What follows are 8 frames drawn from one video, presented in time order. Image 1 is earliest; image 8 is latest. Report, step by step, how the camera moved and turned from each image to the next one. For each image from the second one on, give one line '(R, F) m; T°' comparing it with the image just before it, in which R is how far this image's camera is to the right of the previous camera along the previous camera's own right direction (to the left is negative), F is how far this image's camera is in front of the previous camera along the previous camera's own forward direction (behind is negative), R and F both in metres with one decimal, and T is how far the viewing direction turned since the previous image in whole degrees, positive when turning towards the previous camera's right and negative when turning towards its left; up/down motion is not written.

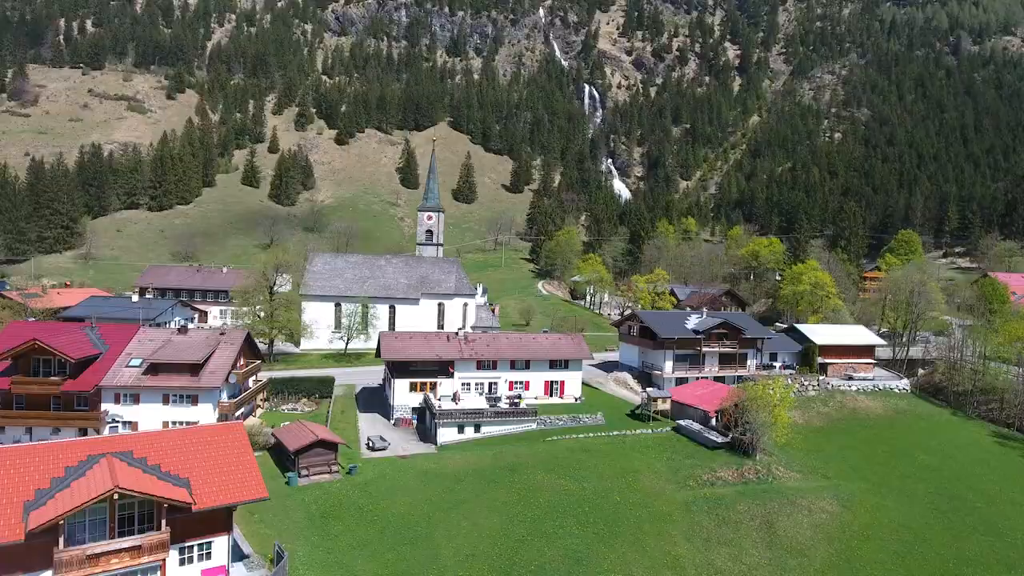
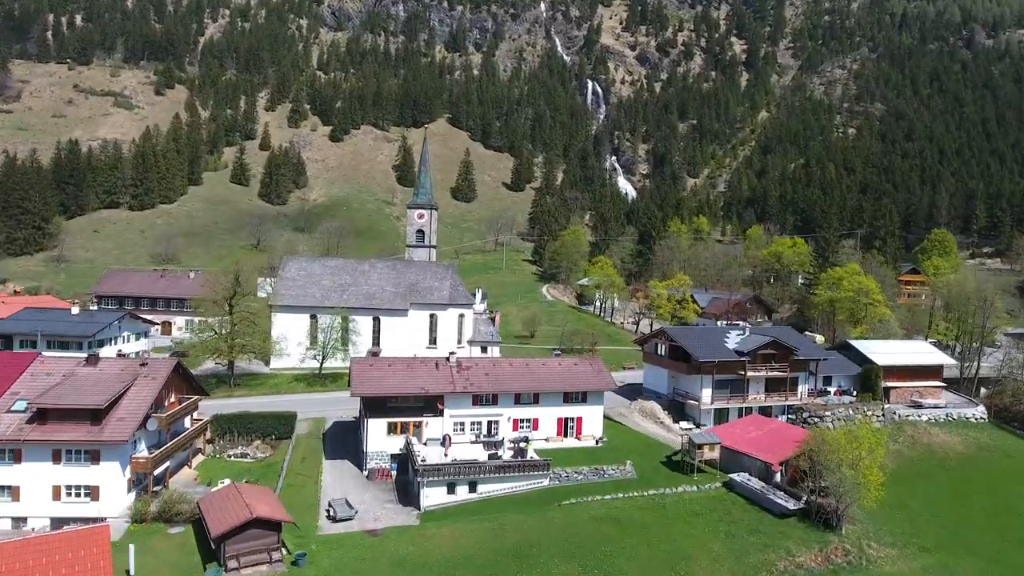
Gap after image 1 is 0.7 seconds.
(-0.1, +6.1) m; 0°
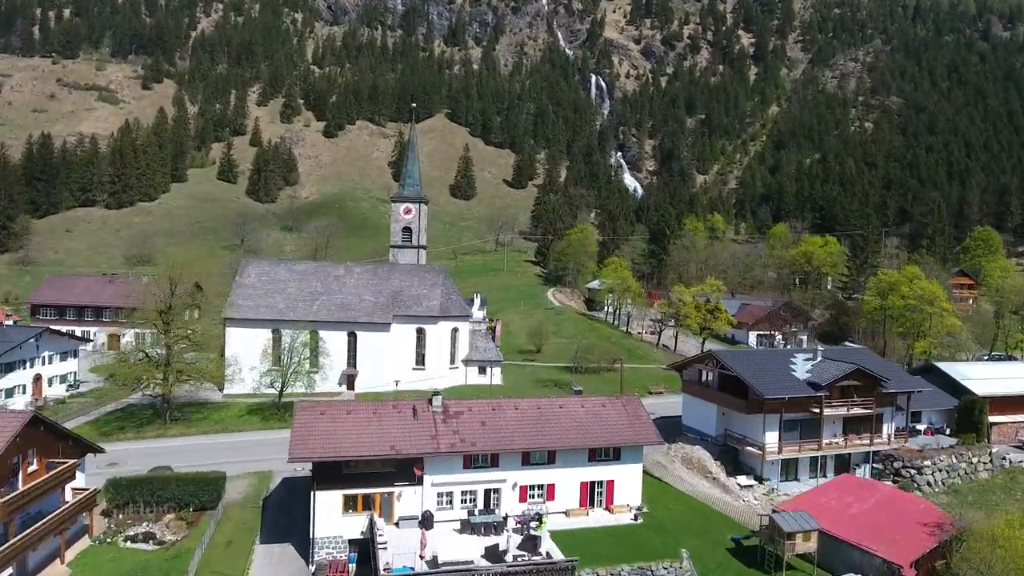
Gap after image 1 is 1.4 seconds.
(-0.1, +6.6) m; 0°
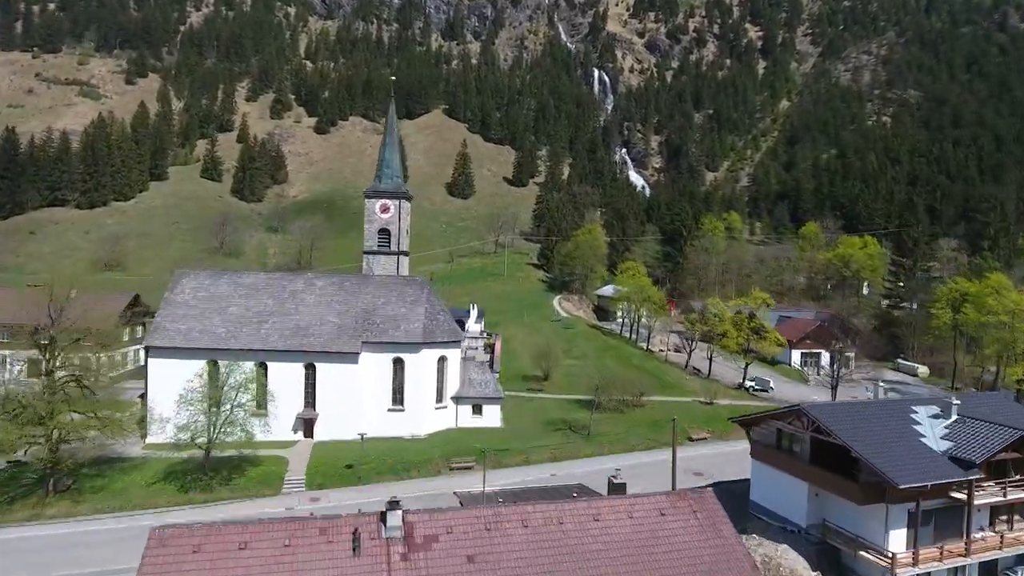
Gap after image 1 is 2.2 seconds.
(-0.1, +7.0) m; 0°
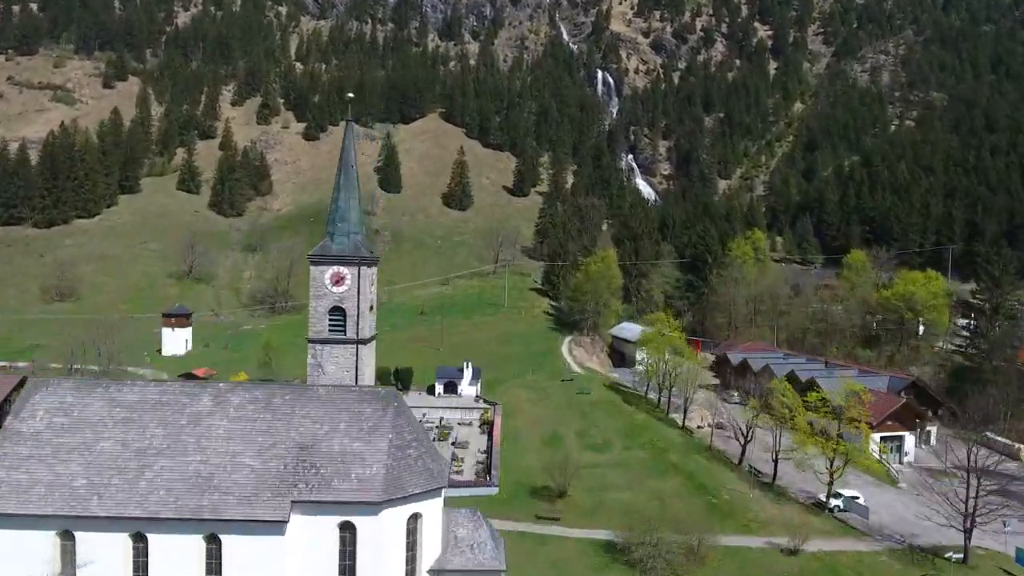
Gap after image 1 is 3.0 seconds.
(-0.1, +8.5) m; 0°
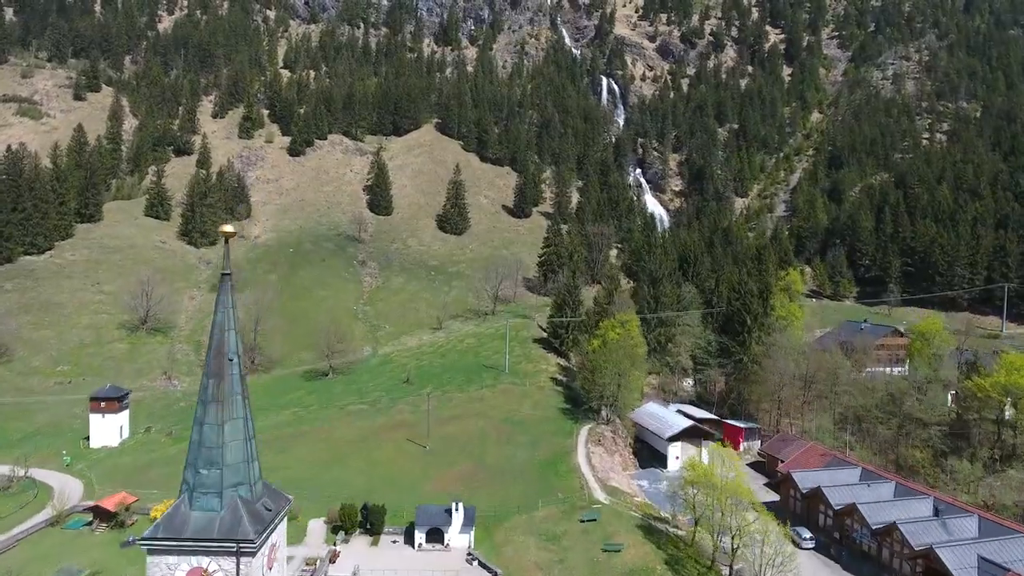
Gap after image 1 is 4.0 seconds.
(-0.2, +9.7) m; 0°
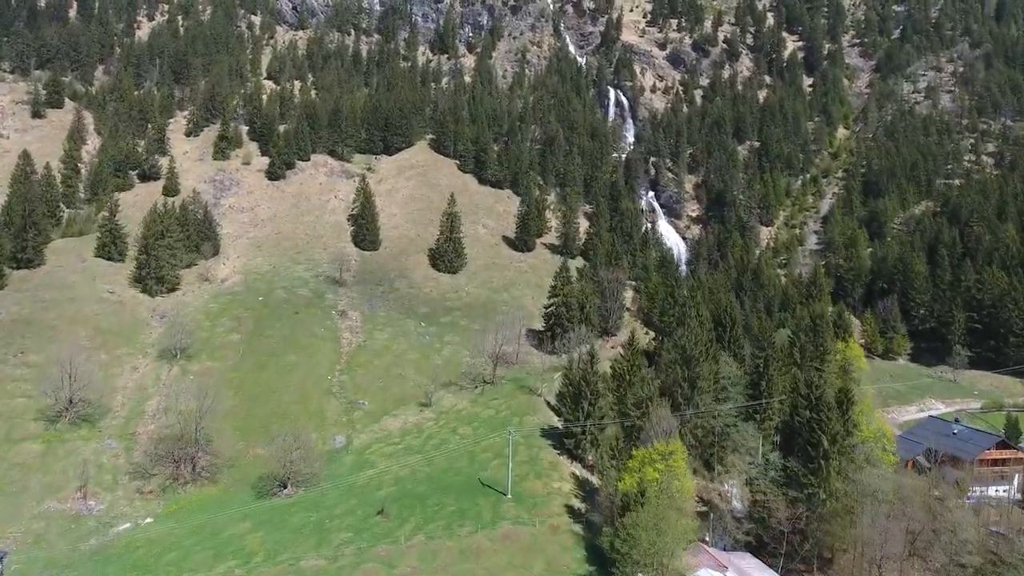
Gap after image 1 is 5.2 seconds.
(-0.3, +12.1) m; 0°
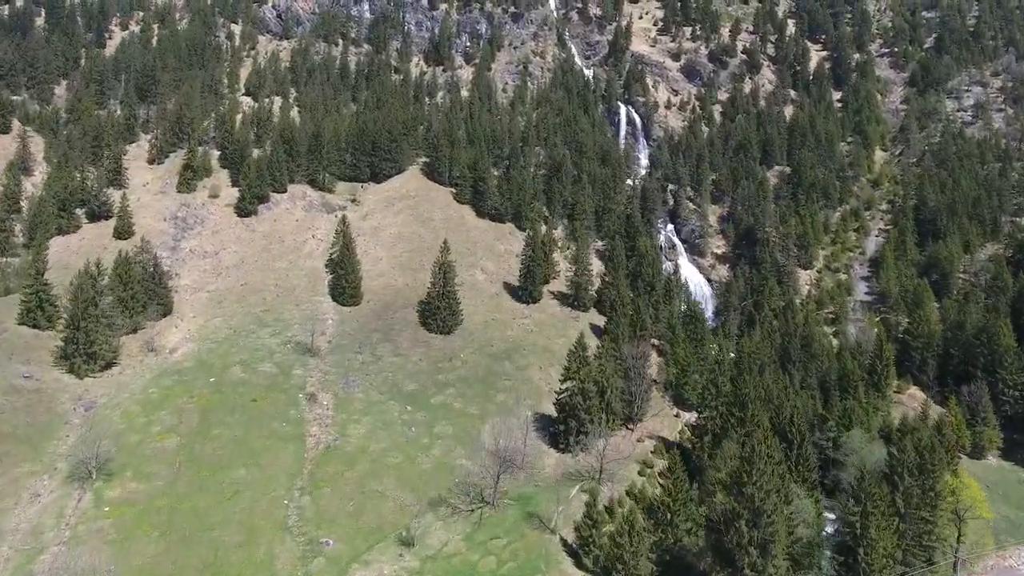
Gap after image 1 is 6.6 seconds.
(-0.4, +14.2) m; 0°
